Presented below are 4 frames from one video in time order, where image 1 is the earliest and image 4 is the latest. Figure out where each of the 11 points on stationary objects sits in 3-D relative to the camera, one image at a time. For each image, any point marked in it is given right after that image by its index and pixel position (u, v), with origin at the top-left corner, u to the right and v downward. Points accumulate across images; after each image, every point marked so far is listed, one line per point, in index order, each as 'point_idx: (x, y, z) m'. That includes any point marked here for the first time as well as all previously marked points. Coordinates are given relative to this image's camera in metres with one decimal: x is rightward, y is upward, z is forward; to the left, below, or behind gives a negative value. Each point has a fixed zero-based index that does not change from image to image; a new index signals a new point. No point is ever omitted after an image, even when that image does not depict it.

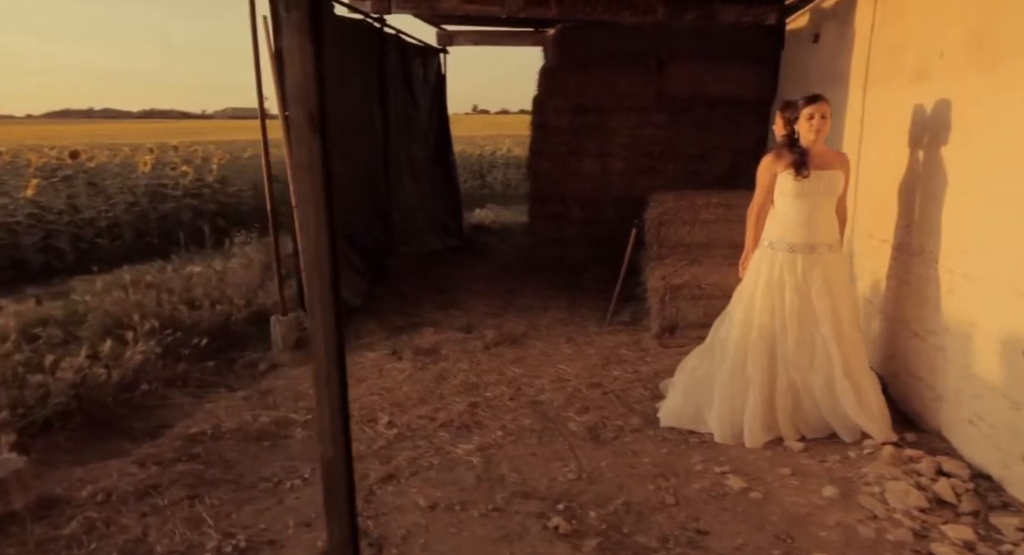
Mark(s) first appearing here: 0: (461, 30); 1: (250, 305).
0: (-0.7, +3.6, +8.8) m
1: (-2.1, -0.2, +4.9) m
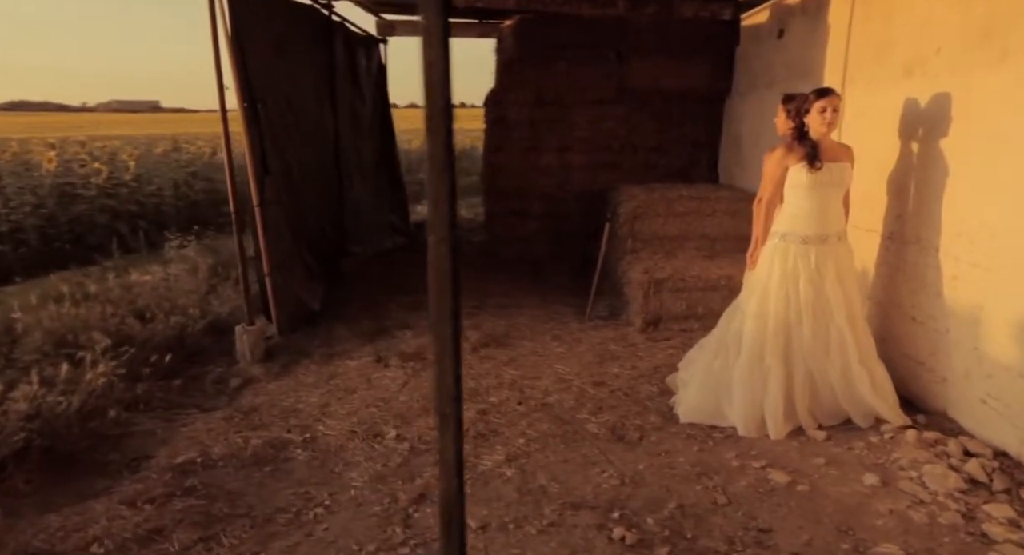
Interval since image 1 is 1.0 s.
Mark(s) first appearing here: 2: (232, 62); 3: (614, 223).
0: (-1.5, +3.6, +8.5) m
1: (-2.3, -0.3, +4.5) m
2: (-1.8, +1.4, +3.9) m
3: (+0.9, +0.5, +5.3) m
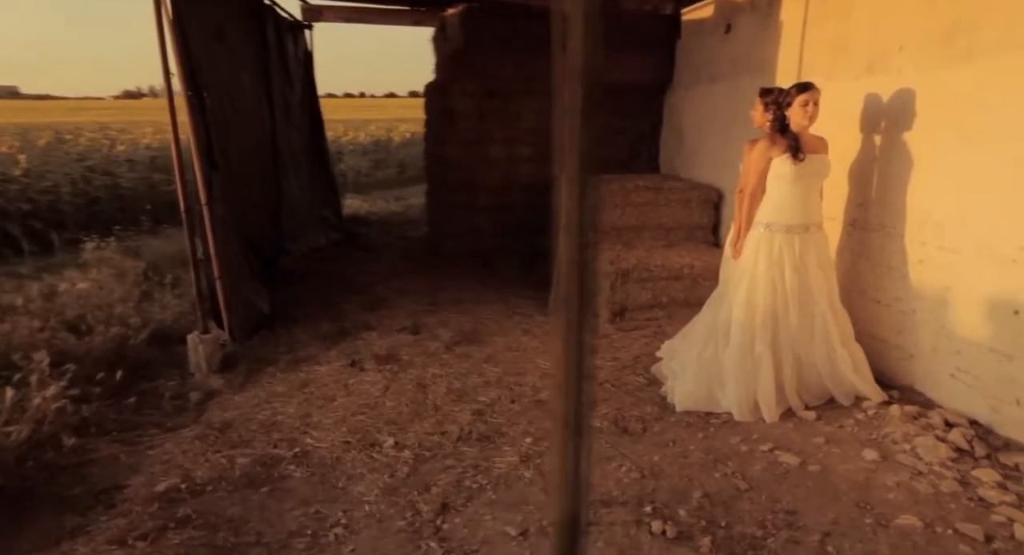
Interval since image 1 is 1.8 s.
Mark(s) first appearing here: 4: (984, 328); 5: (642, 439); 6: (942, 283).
0: (-2.4, +3.6, +8.1) m
1: (-2.5, -0.3, +4.1) m
2: (-2.0, +1.4, +3.6) m
3: (+0.5, +0.6, +5.4) m
4: (+2.1, -0.2, +2.8) m
5: (+0.6, -0.8, +2.8) m
6: (+2.1, 0.0, +2.9) m
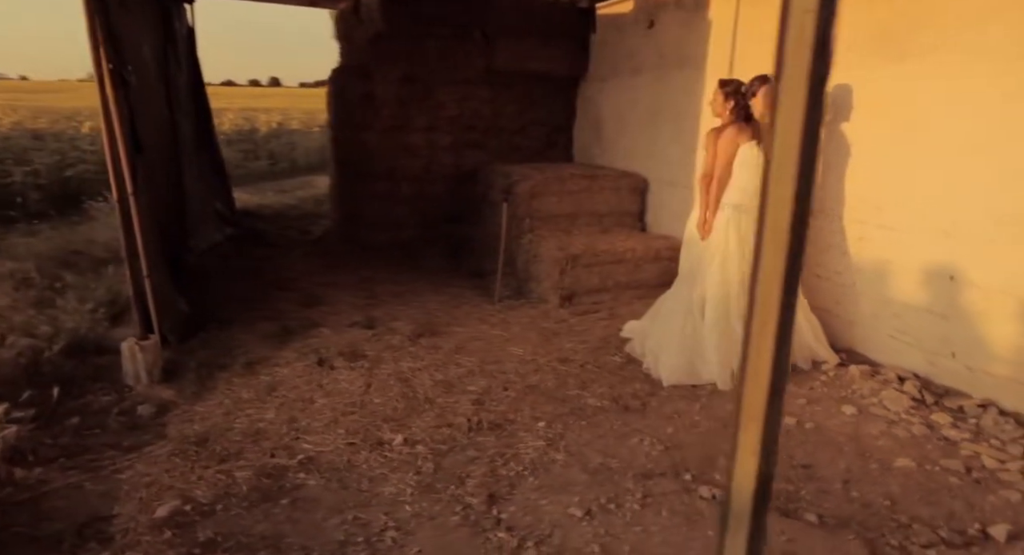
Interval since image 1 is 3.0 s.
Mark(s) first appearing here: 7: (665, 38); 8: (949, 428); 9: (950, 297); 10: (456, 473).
0: (-3.5, +3.6, +7.4) m
1: (-2.6, -0.3, +3.5) m
2: (-2.1, +1.4, +3.1) m
3: (0.0, +0.7, +5.4) m
4: (+2.1, -0.1, +3.2) m
5: (+0.6, -0.7, +2.9) m
6: (+2.1, +0.1, +3.4) m
7: (+1.3, +2.1, +5.4) m
8: (+2.0, -0.7, +2.7) m
9: (+2.2, -0.1, +3.0) m
10: (-0.2, -0.8, +2.4) m
